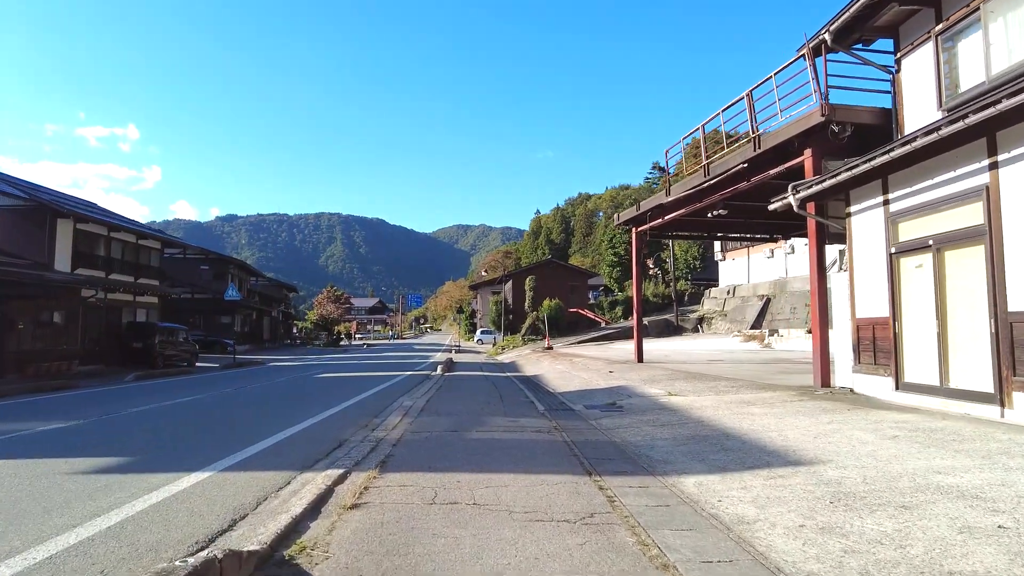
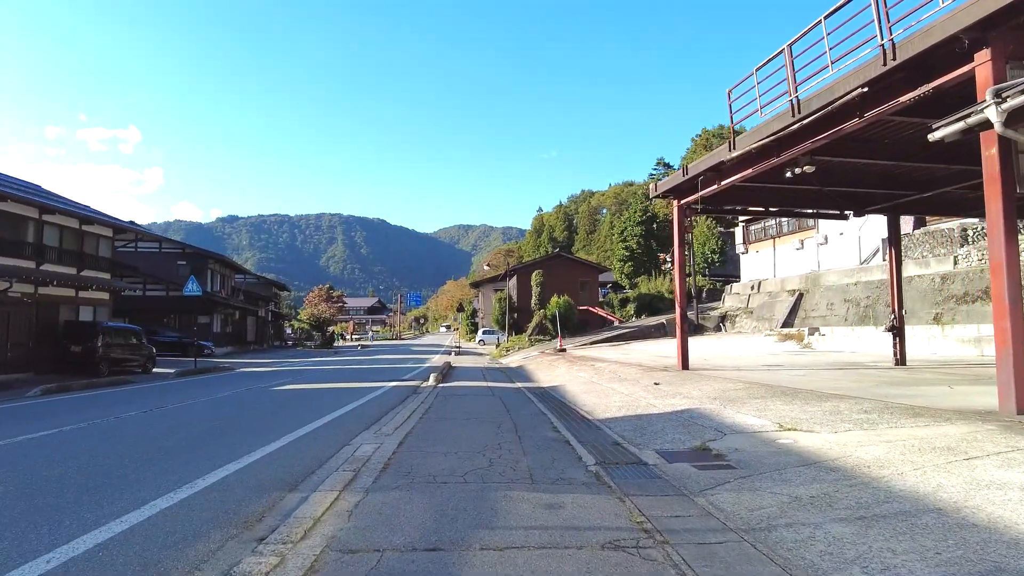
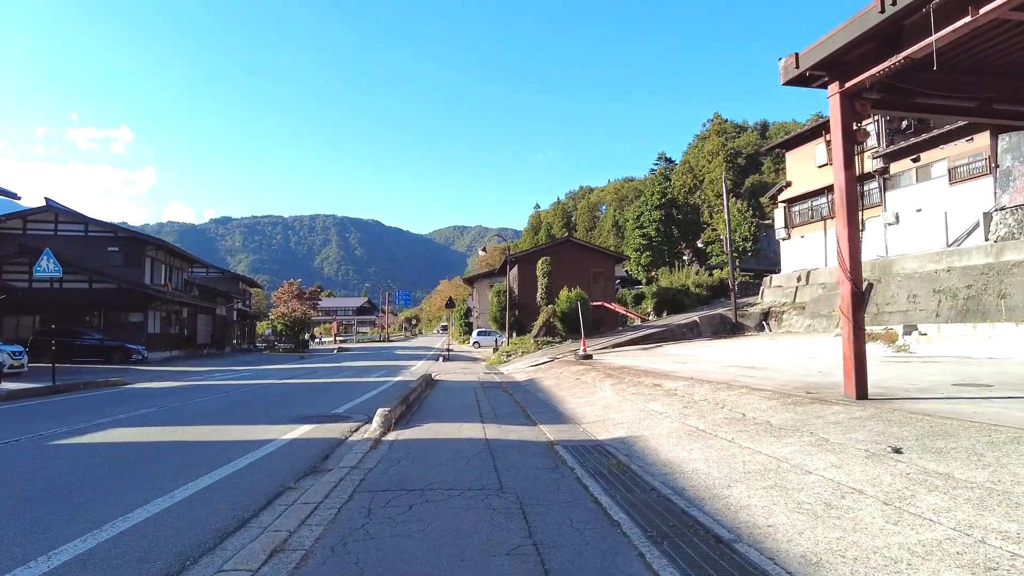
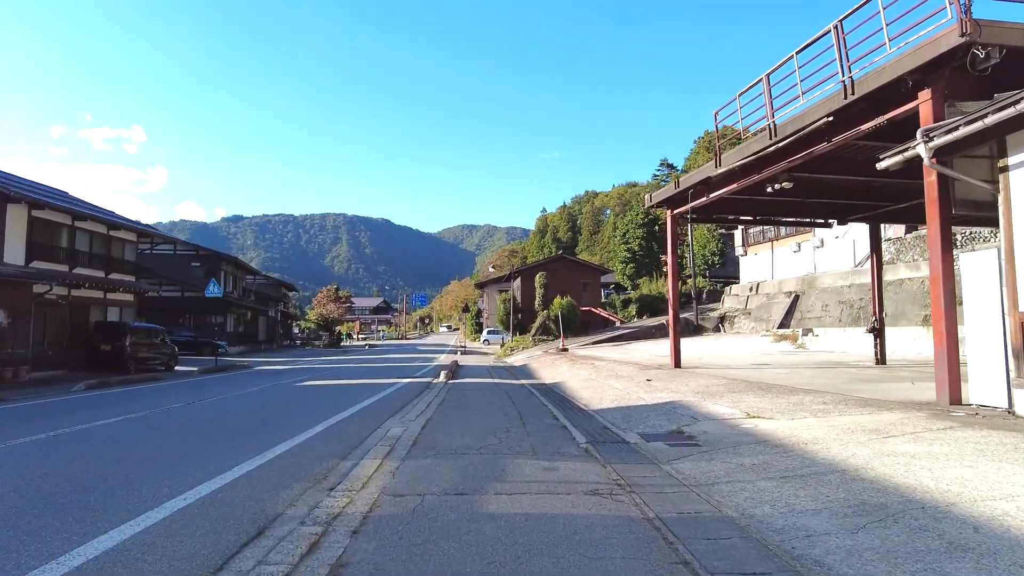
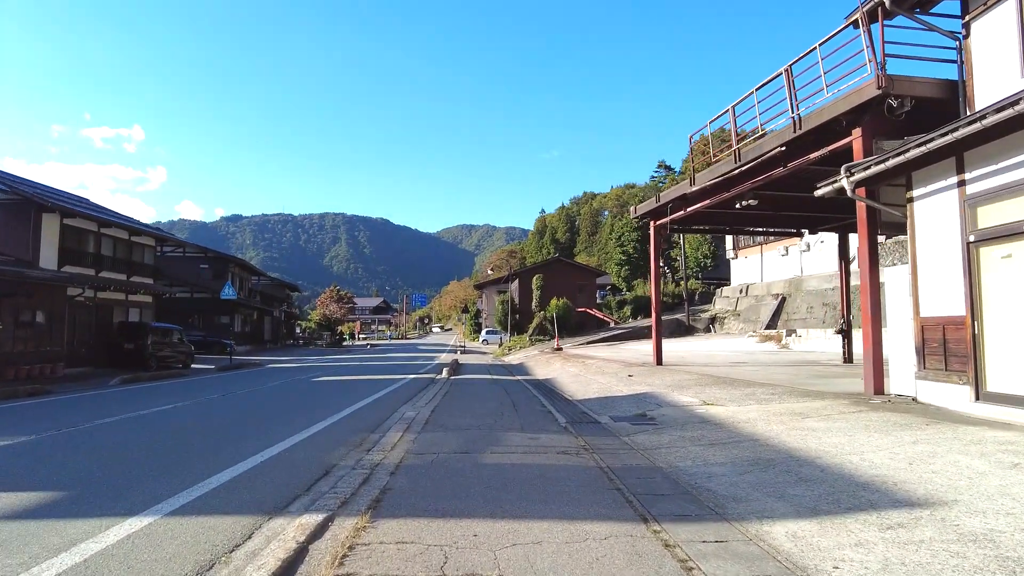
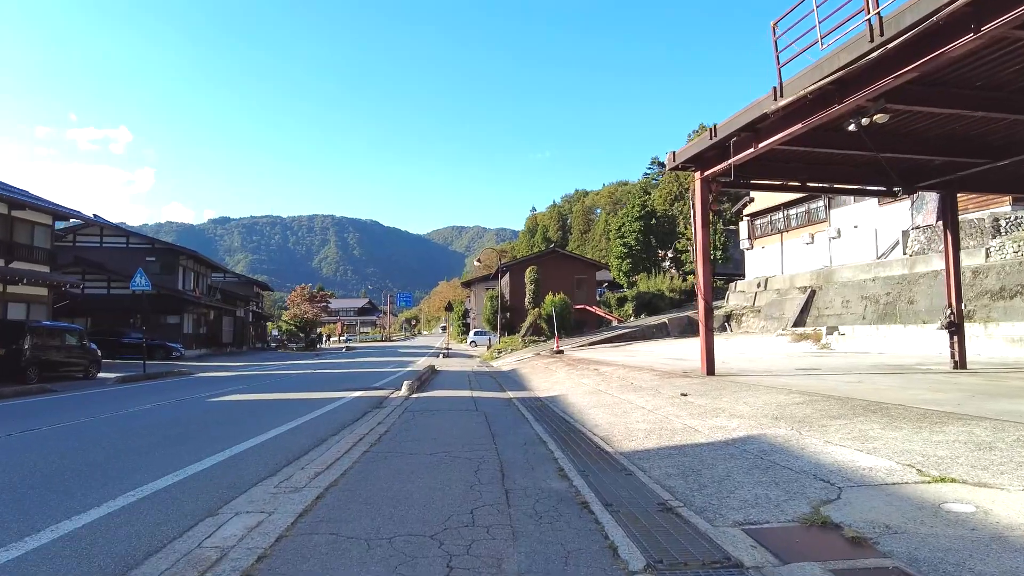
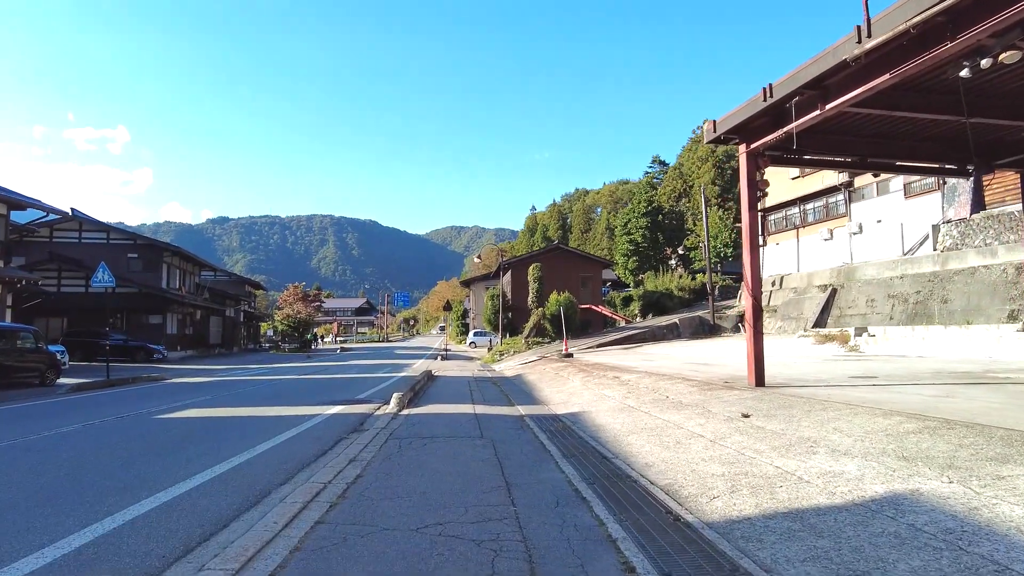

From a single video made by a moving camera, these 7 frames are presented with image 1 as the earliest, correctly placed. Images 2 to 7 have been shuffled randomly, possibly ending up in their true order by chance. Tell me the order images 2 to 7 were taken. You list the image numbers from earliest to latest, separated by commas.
5, 4, 2, 6, 7, 3
